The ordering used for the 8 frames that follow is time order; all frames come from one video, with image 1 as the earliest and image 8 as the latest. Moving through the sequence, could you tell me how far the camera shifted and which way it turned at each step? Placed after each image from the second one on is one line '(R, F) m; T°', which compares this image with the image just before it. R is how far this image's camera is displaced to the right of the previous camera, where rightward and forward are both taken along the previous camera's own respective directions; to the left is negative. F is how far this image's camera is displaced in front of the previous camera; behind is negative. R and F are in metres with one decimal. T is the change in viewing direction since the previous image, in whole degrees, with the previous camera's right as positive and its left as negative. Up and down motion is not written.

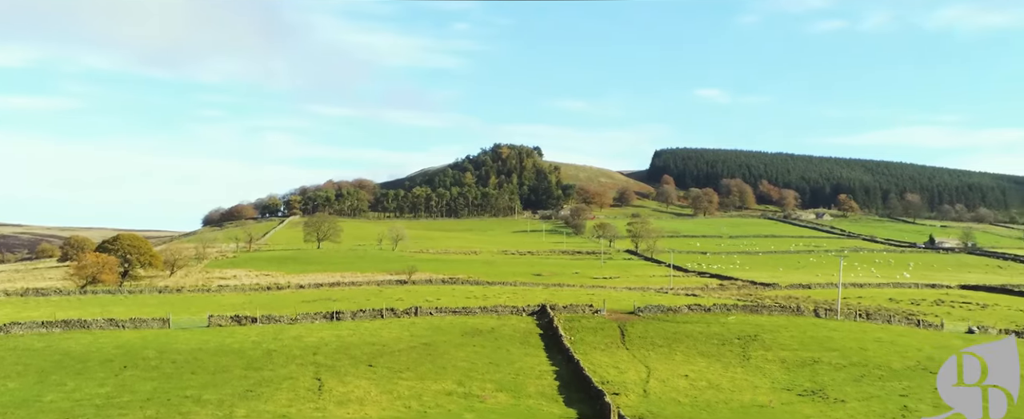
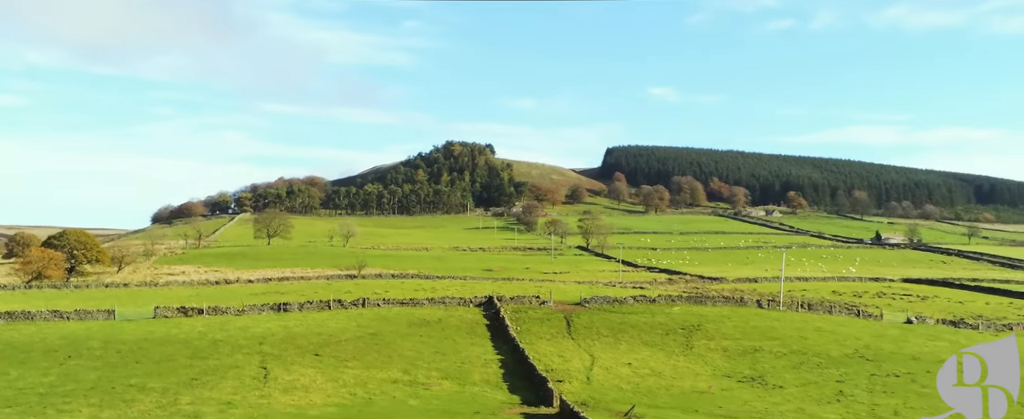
(+0.9, -1.0) m; +2°
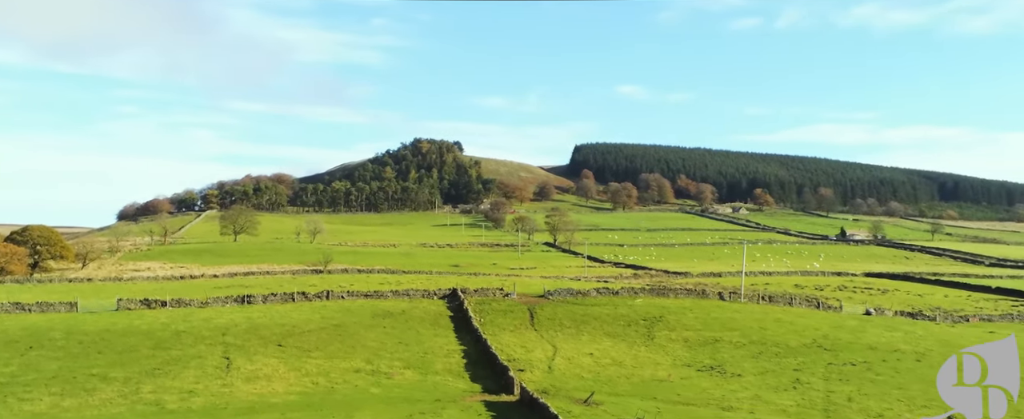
(+0.6, -0.8) m; +2°
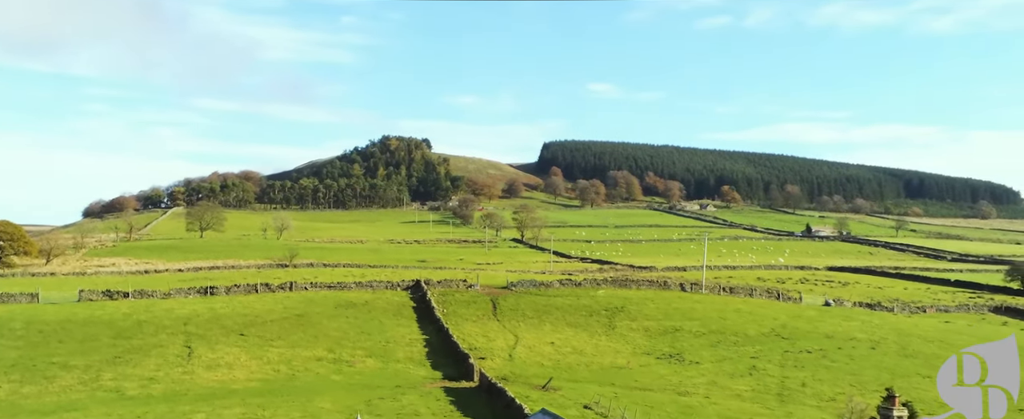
(+0.8, -0.9) m; +2°
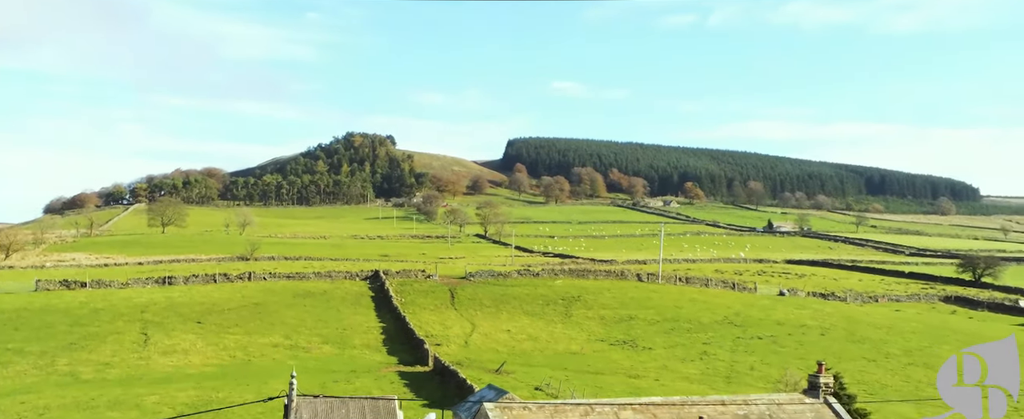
(+0.9, -1.1) m; +2°
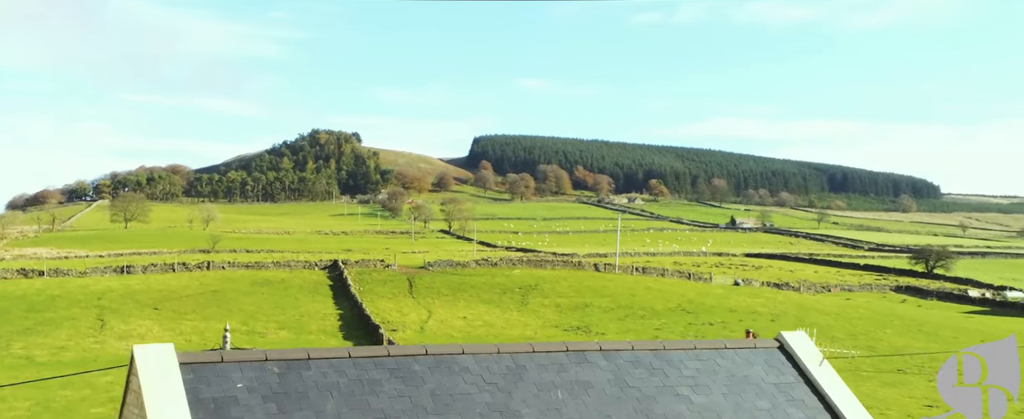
(+1.2, -1.4) m; +2°
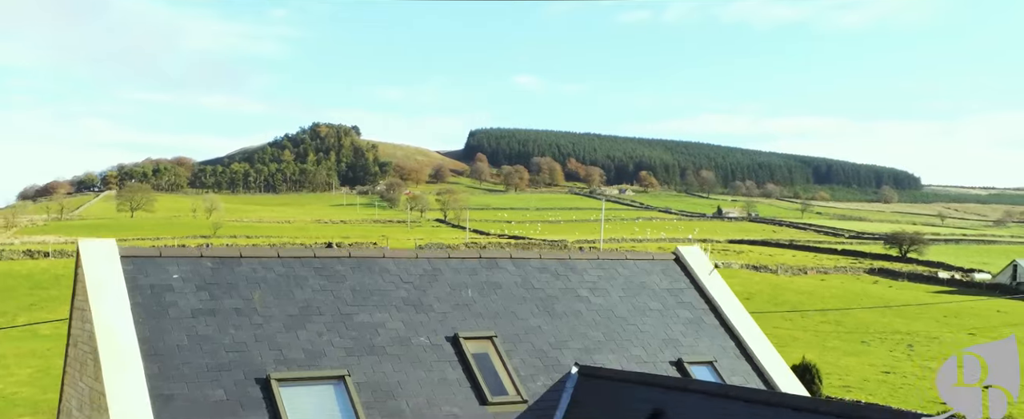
(+1.0, -3.8) m; 0°
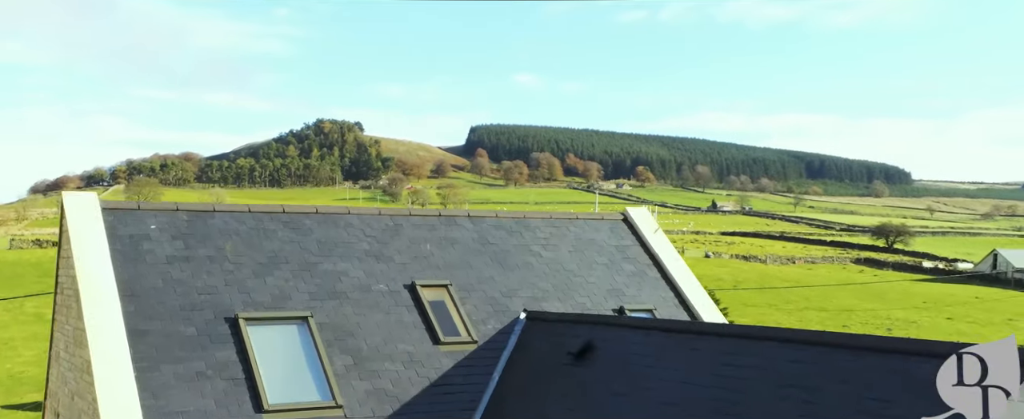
(+1.4, -2.1) m; -1°
